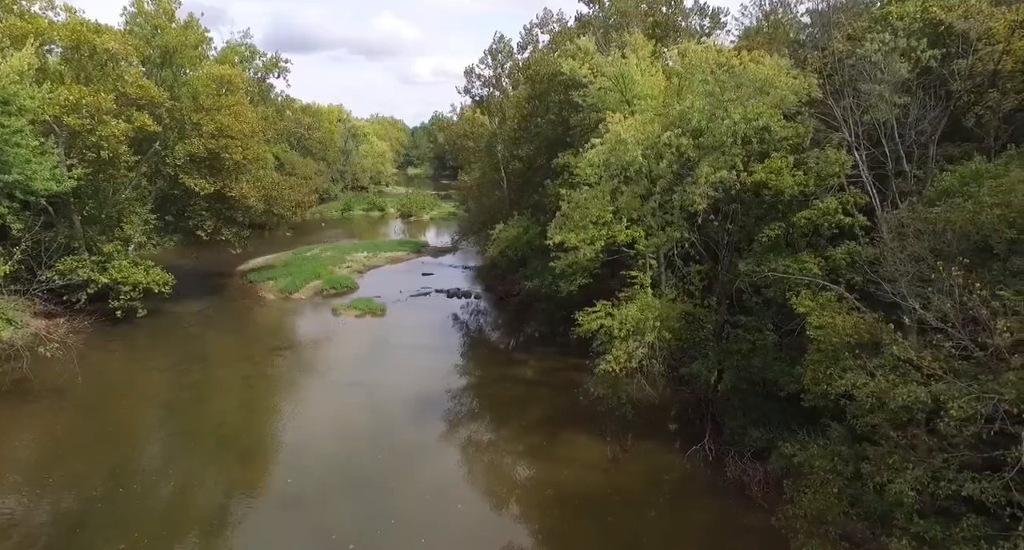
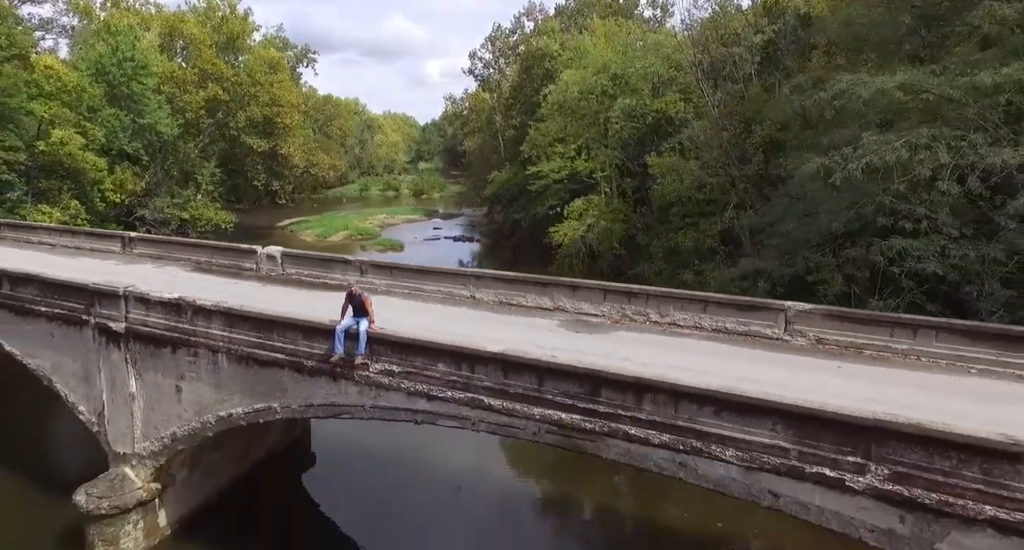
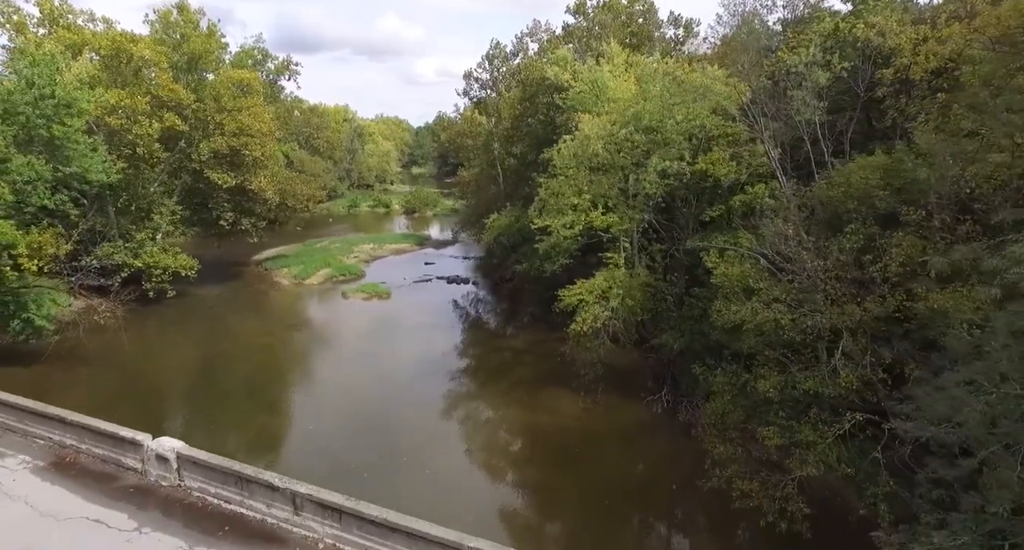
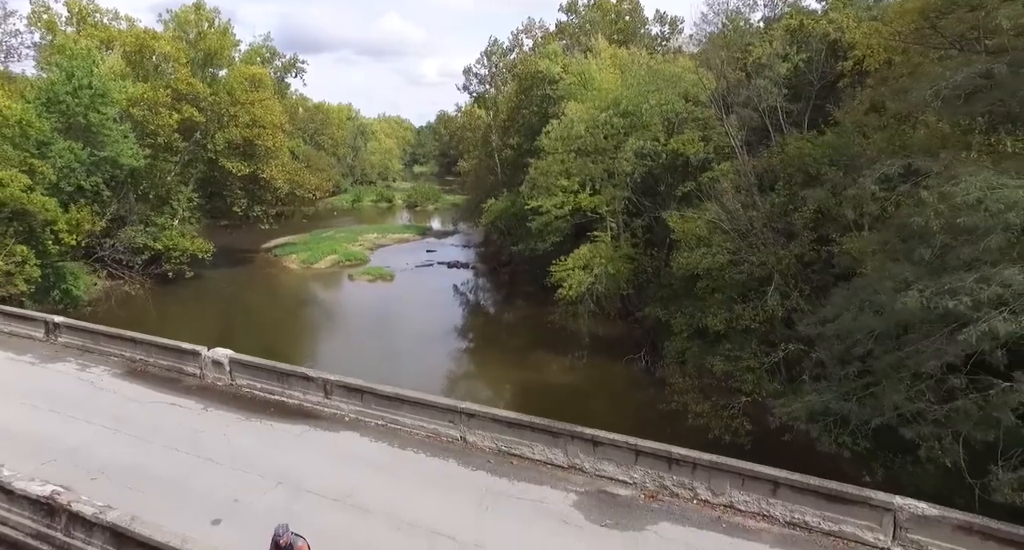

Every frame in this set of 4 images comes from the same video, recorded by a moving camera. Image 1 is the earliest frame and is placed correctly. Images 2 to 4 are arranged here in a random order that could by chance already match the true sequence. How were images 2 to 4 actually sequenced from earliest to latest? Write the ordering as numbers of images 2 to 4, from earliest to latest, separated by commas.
3, 4, 2
